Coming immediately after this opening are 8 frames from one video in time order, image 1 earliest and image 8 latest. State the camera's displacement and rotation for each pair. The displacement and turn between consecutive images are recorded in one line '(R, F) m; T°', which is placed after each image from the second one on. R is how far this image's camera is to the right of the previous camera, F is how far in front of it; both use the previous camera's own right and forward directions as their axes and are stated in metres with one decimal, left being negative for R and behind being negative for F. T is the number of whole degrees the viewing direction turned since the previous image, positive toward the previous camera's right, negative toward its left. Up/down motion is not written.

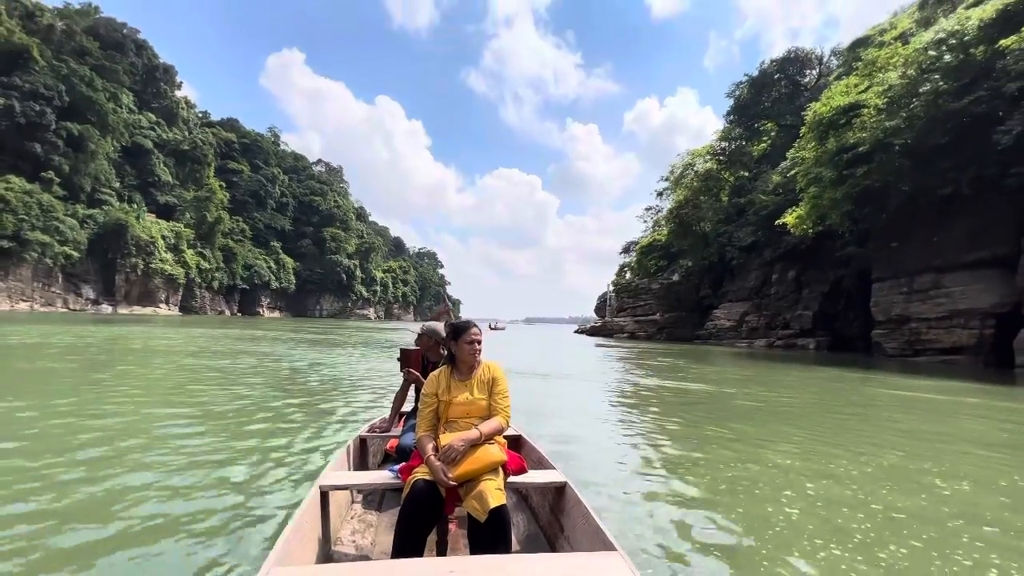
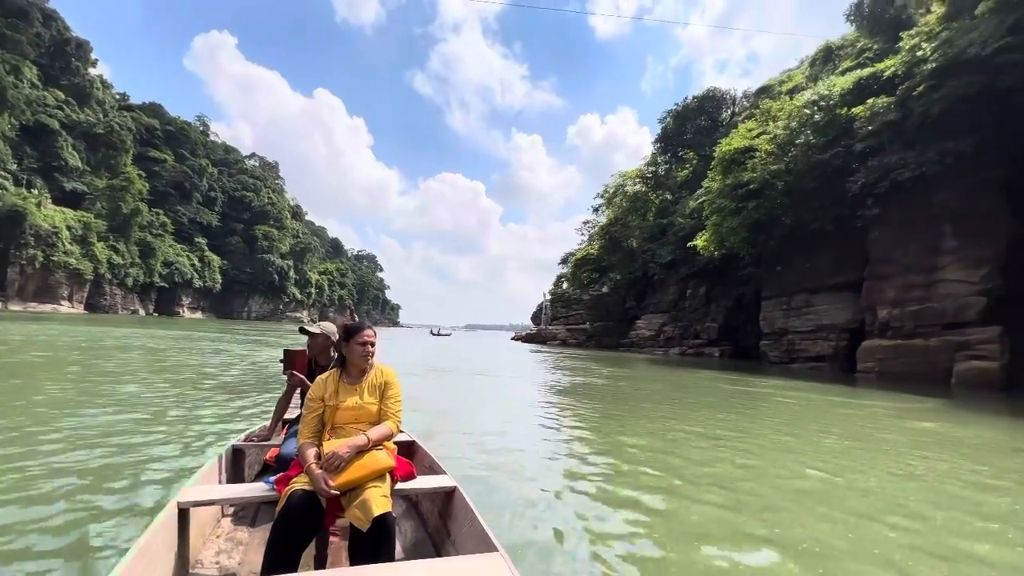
(+0.1, -1.7) m; +7°
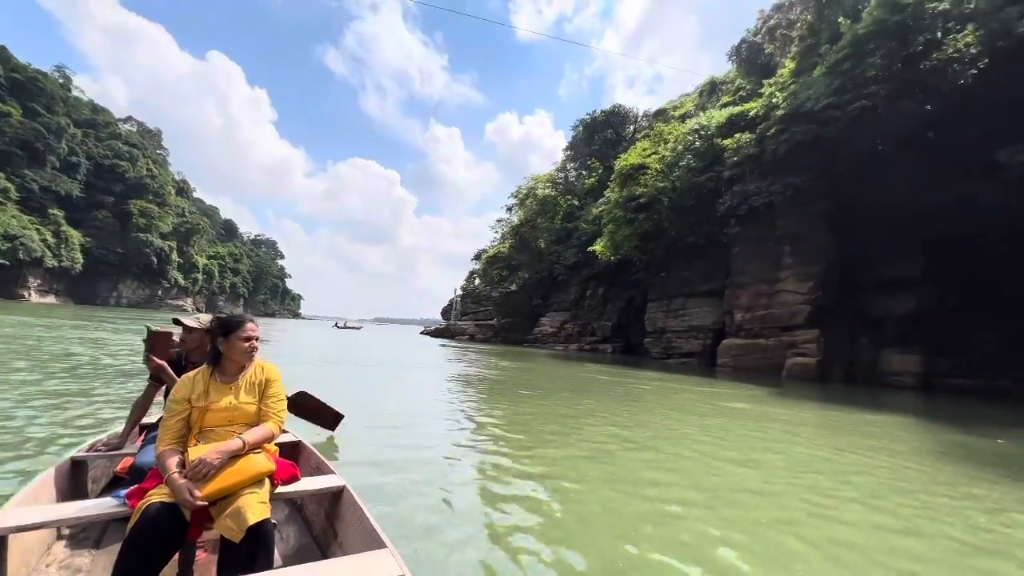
(+0.2, -0.9) m; +11°
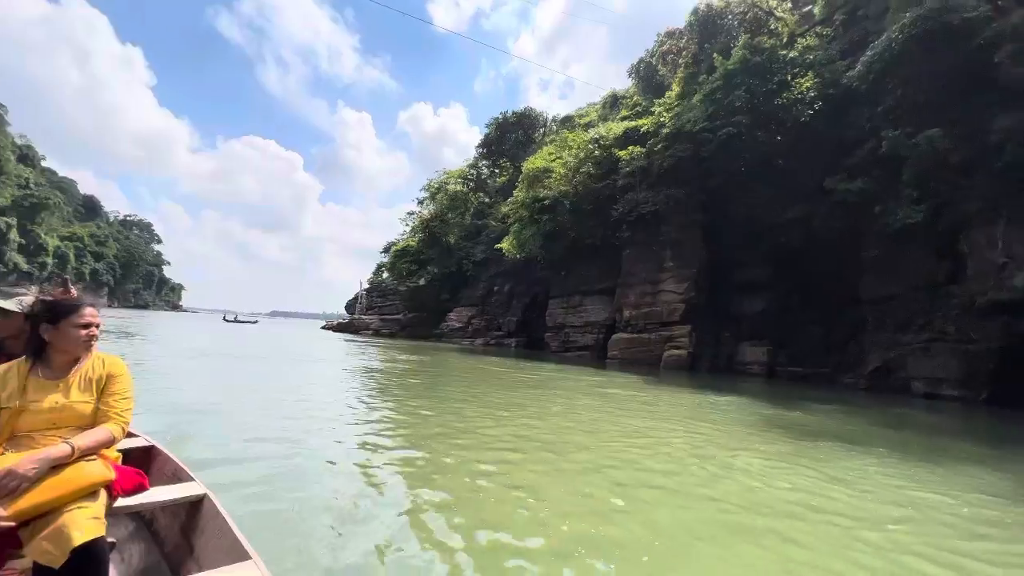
(+0.3, -0.6) m; +11°
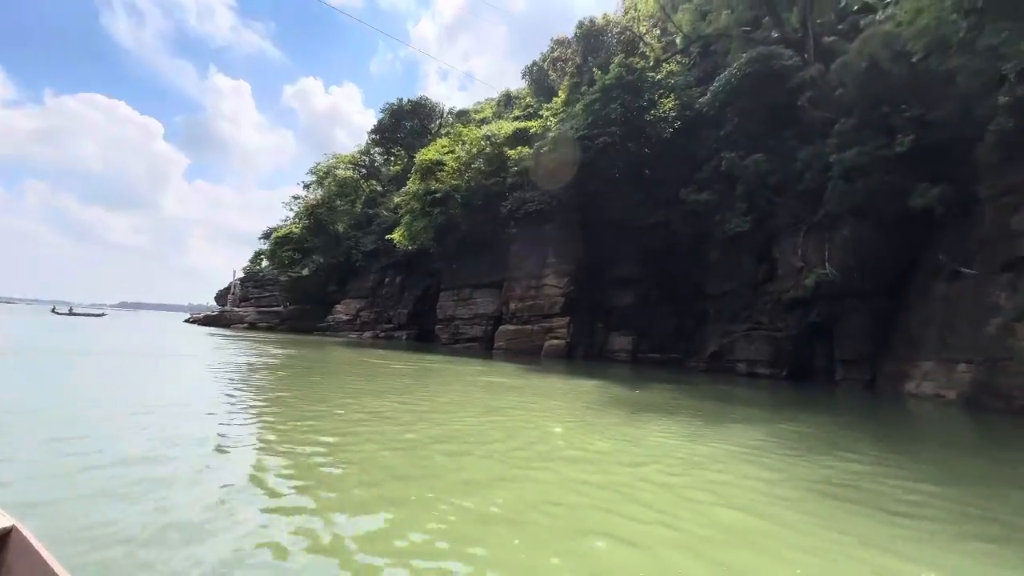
(+0.4, -0.6) m; +13°
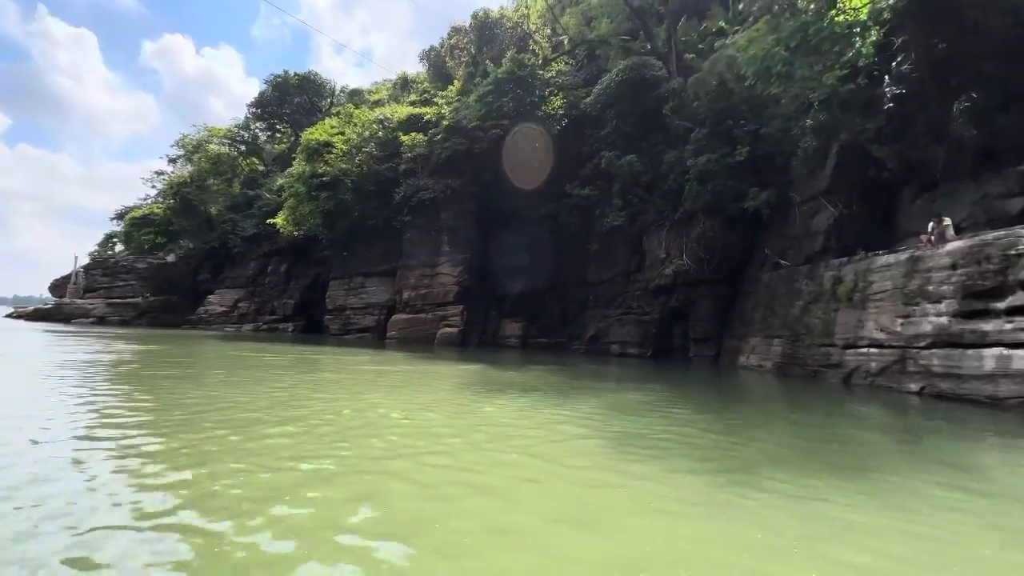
(+0.5, -0.4) m; +12°
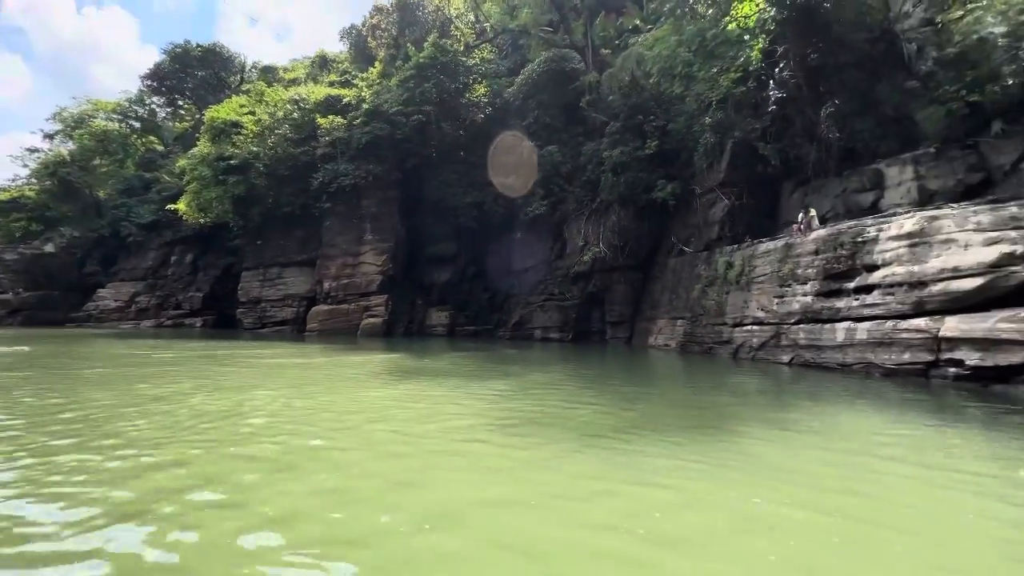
(+0.4, -0.2) m; +8°
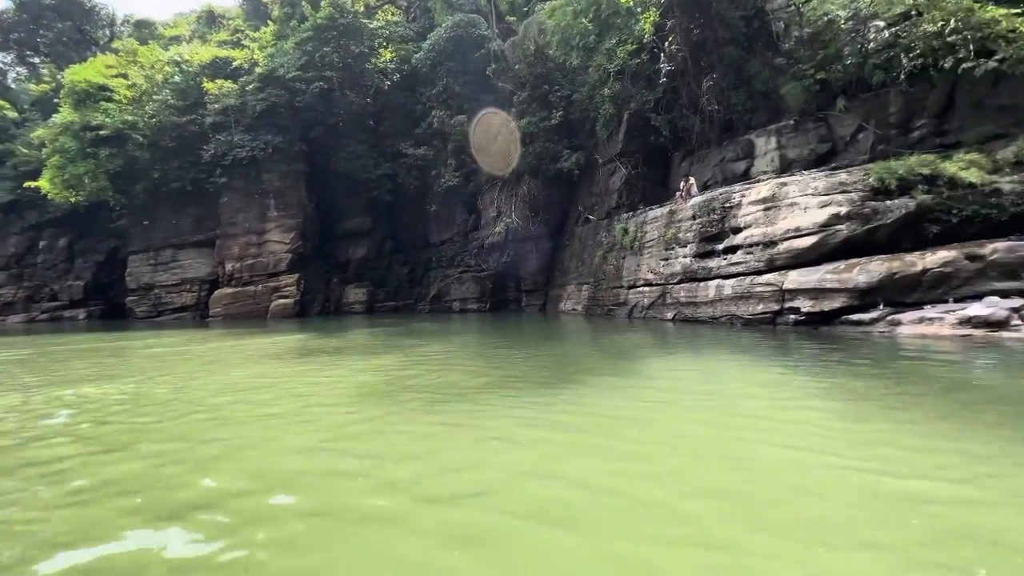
(+0.7, -0.3) m; +8°
